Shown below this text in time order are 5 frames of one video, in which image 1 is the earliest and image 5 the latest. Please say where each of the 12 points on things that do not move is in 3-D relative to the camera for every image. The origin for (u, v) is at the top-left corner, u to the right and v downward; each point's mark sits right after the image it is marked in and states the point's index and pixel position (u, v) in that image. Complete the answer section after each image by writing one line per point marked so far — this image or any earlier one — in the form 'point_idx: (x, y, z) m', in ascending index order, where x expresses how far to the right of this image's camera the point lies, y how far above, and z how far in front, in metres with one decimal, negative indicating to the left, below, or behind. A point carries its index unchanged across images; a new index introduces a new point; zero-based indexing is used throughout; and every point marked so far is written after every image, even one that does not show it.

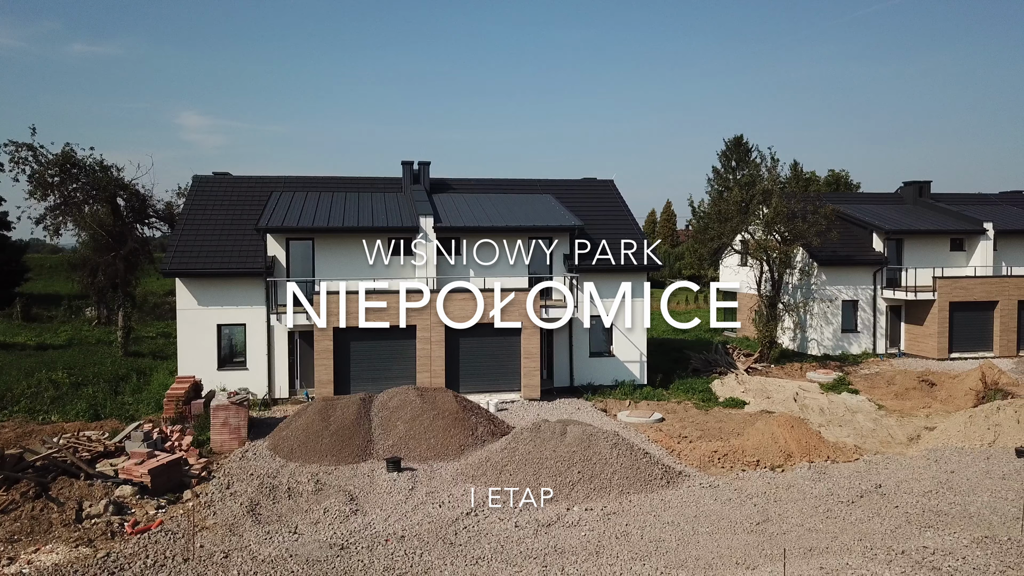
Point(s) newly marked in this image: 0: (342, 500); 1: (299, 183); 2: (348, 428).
0: (-2.1, -2.6, +10.0) m
1: (-5.0, +2.5, +19.2) m
2: (-2.5, -2.1, +12.5) m
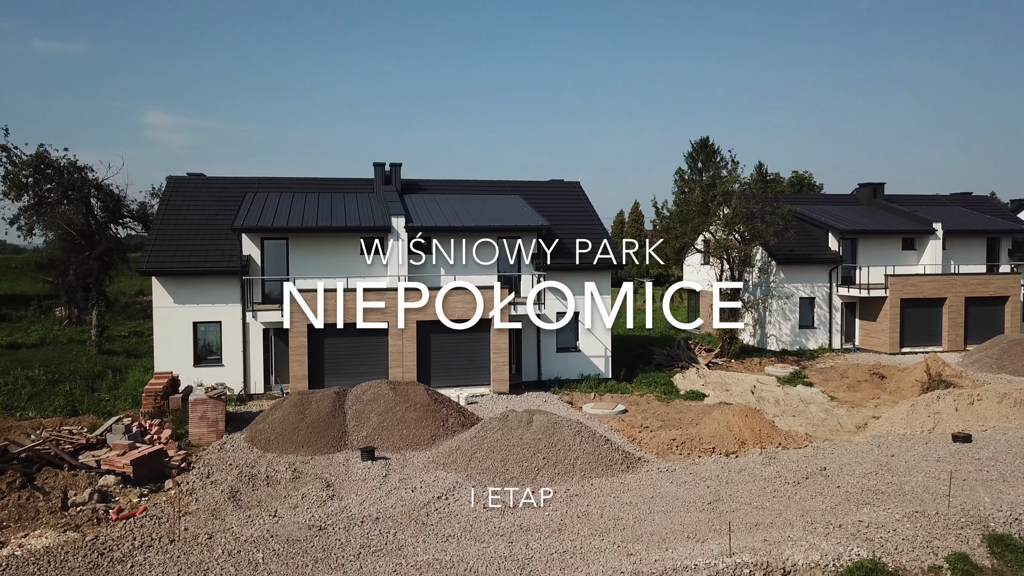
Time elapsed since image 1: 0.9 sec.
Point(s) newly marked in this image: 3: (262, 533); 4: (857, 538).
0: (-2.5, -2.5, +10.6) m
1: (-5.7, +2.5, +19.6) m
2: (-3.0, -2.1, +13.0) m
3: (-2.7, -2.7, +8.9) m
4: (+3.6, -2.6, +8.6) m
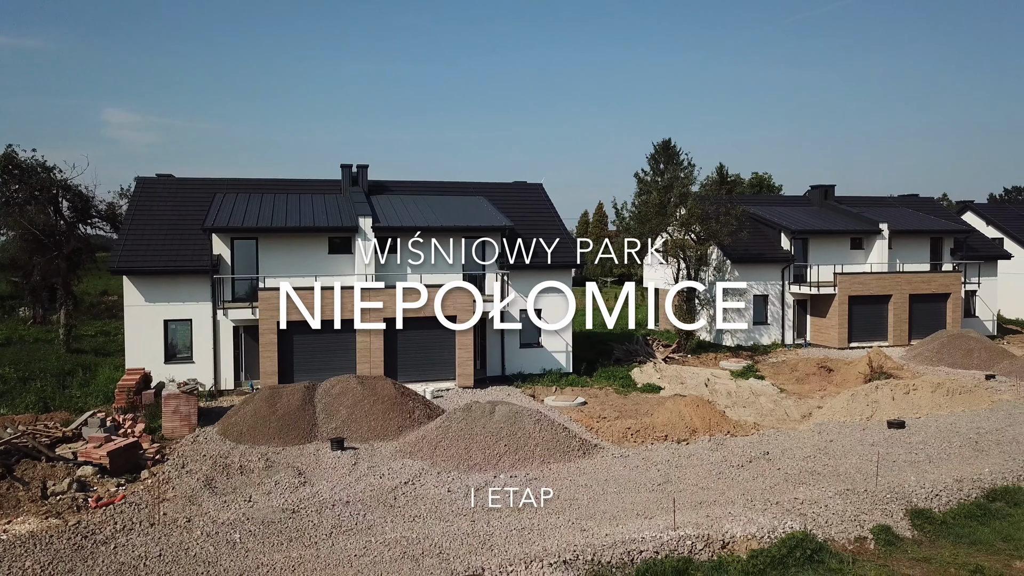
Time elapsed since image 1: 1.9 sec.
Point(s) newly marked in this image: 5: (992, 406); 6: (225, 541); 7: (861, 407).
0: (-3.0, -2.5, +11.1) m
1: (-6.6, +2.5, +20.0) m
2: (-3.6, -2.0, +13.5) m
3: (-3.1, -2.6, +9.4) m
4: (+3.2, -2.6, +9.4) m
5: (+8.9, -2.2, +15.2) m
6: (-3.0, -2.7, +8.6) m
7: (+6.3, -2.1, +14.9) m
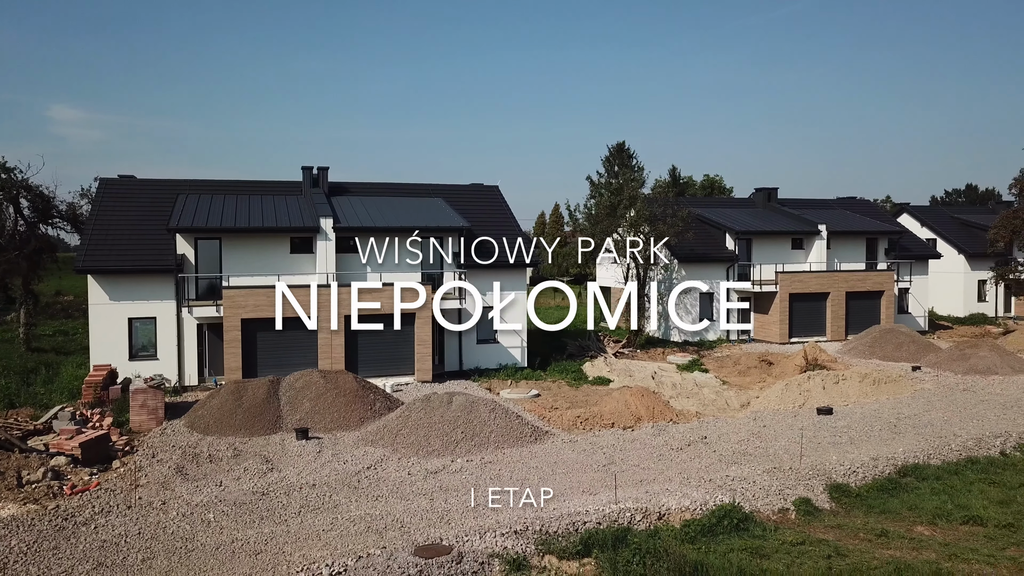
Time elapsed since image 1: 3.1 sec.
0: (-3.6, -2.5, +11.7) m
1: (-7.7, +2.6, +20.4) m
2: (-4.3, -2.0, +14.1) m
3: (-3.7, -2.6, +10.0) m
4: (+2.6, -2.5, +10.3) m
5: (+8.0, -2.1, +16.4) m
6: (-3.5, -2.6, +9.3) m
7: (+5.5, -2.1, +15.9) m
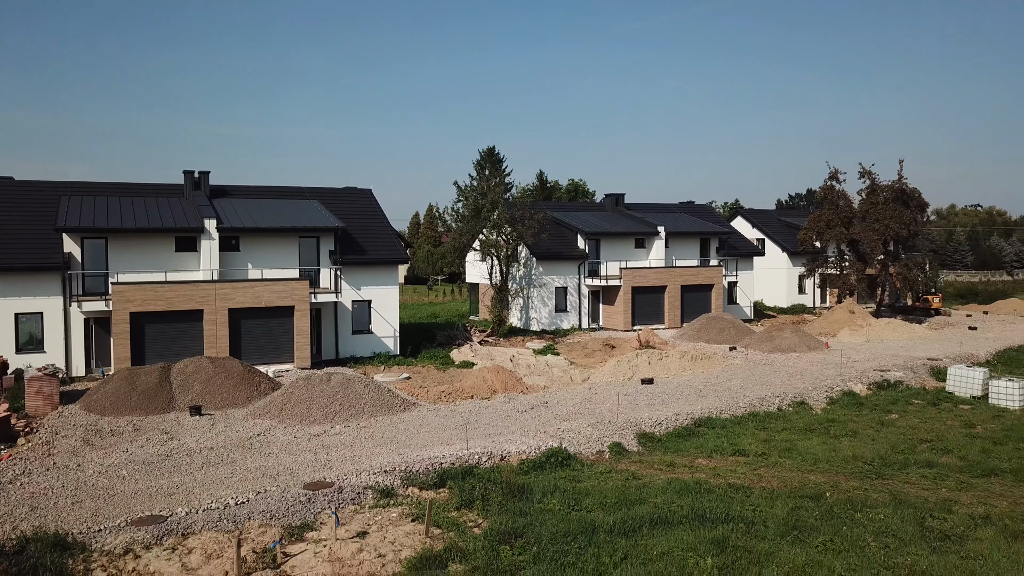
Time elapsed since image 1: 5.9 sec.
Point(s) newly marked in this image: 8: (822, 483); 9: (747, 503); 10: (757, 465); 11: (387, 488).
0: (-5.7, -2.4, +13.3) m
1: (-11.1, +2.6, +21.3) m
2: (-6.8, -1.9, +15.6) m
3: (-5.6, -2.5, +11.7) m
4: (+0.7, -2.4, +12.9) m
5: (+5.0, -1.9, +19.7) m
6: (-5.3, -2.5, +10.9) m
7: (+2.6, -1.9, +18.9) m
8: (+4.0, -2.5, +10.7) m
9: (+2.7, -2.5, +9.5) m
10: (+3.6, -2.6, +12.0) m
11: (-1.6, -2.5, +10.4) m
